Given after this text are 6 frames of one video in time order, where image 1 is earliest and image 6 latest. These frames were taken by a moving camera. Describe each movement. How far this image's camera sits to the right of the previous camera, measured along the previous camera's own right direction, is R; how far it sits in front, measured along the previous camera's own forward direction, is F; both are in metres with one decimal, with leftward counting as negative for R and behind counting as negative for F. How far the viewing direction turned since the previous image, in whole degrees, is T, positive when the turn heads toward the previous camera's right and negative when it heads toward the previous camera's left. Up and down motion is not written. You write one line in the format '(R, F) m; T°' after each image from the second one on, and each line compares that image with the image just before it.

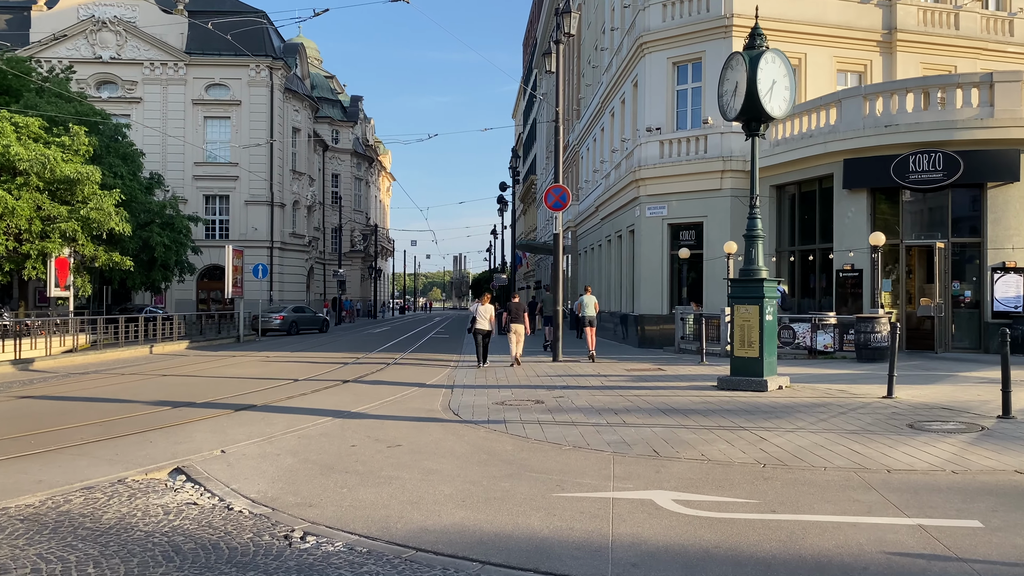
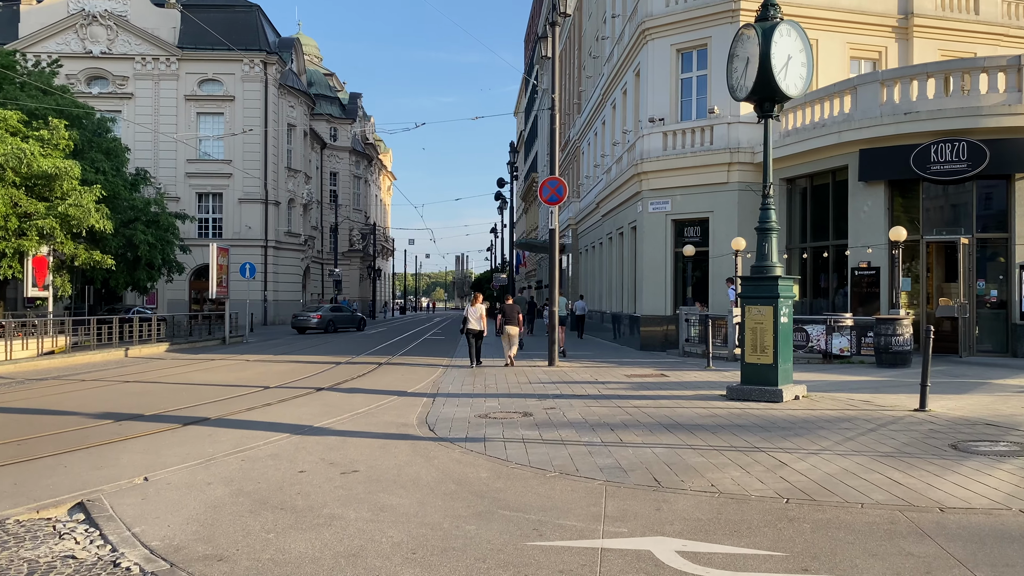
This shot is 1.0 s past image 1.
(+0.2, +1.1) m; 0°
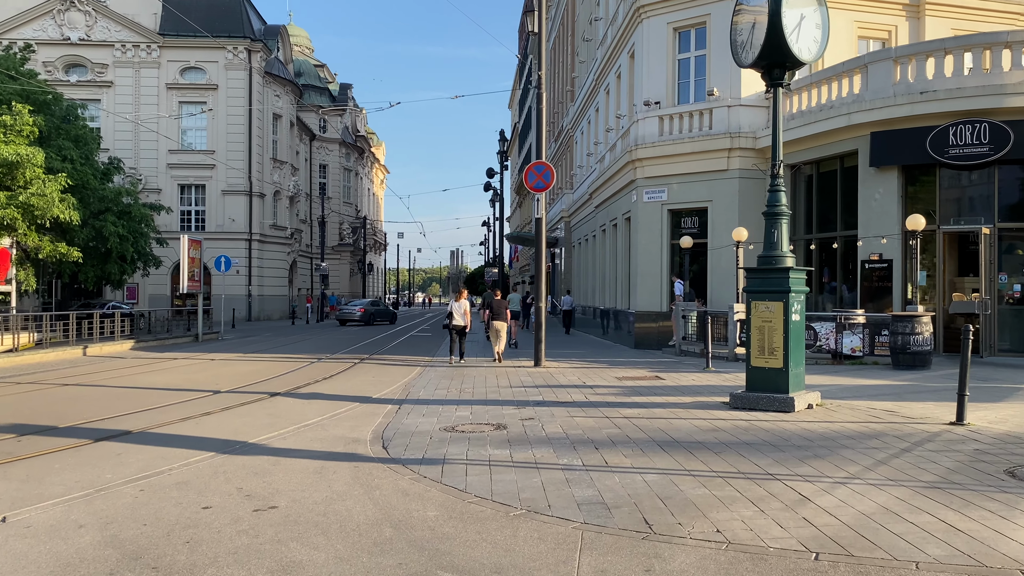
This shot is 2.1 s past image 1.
(+0.2, +1.3) m; 0°
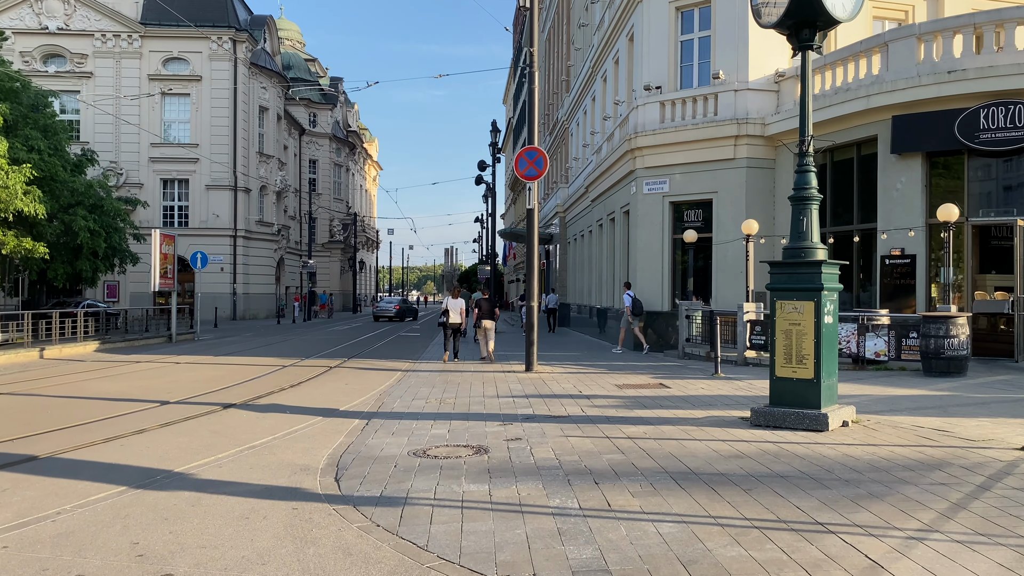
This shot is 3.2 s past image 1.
(+0.1, +1.3) m; 0°
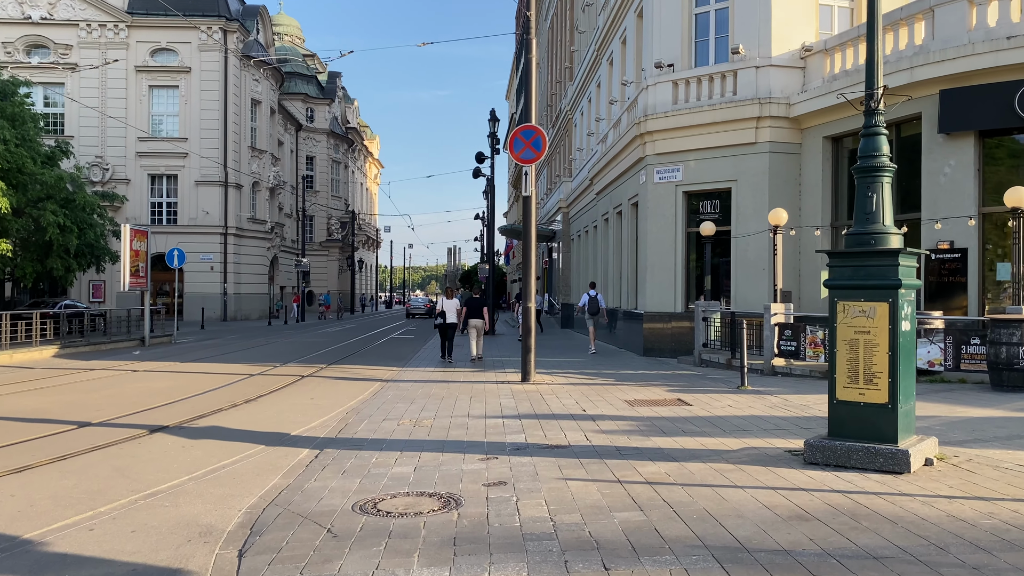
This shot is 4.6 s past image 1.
(+0.1, +1.7) m; 0°
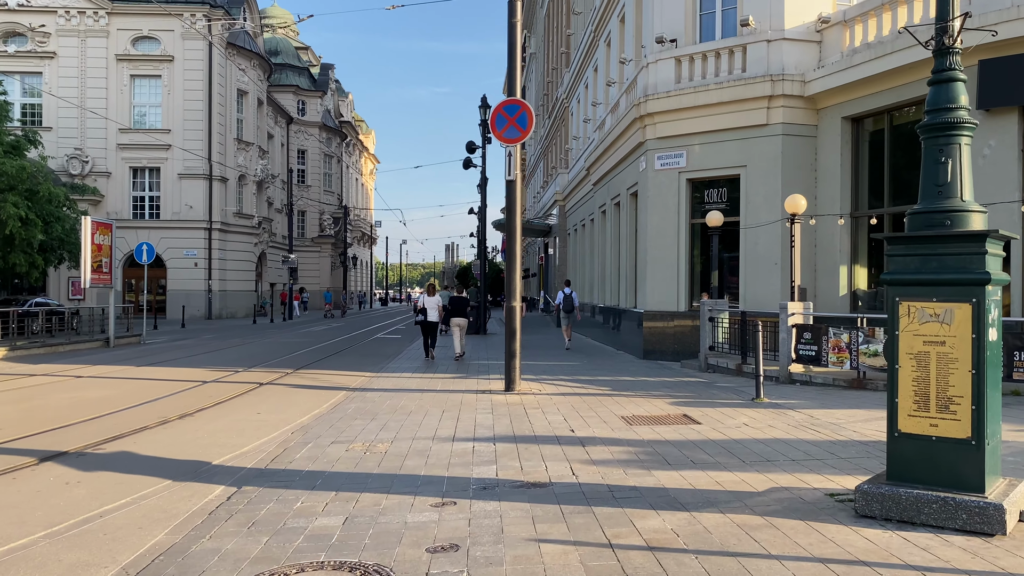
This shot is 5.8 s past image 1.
(+0.2, +1.4) m; 0°
